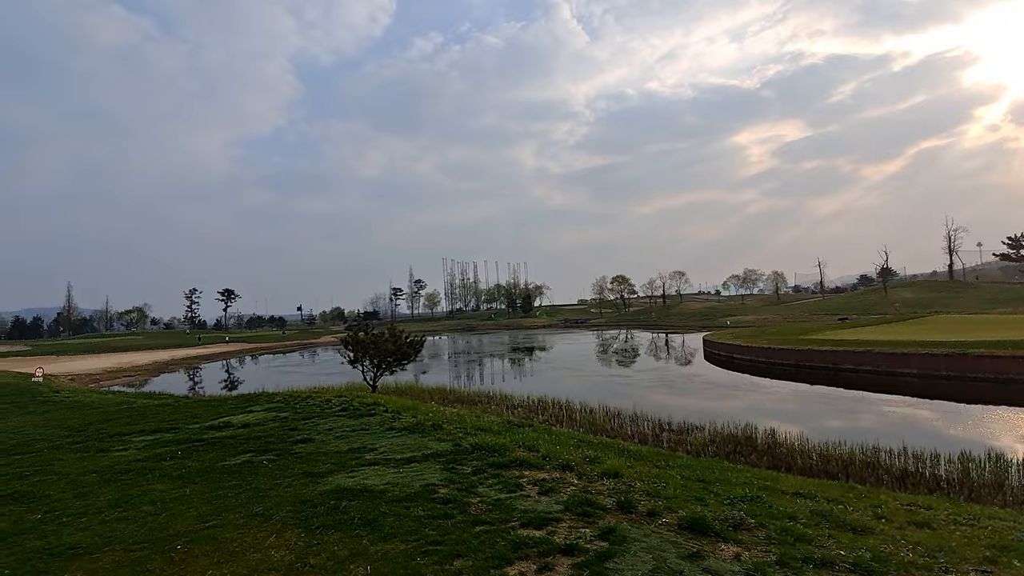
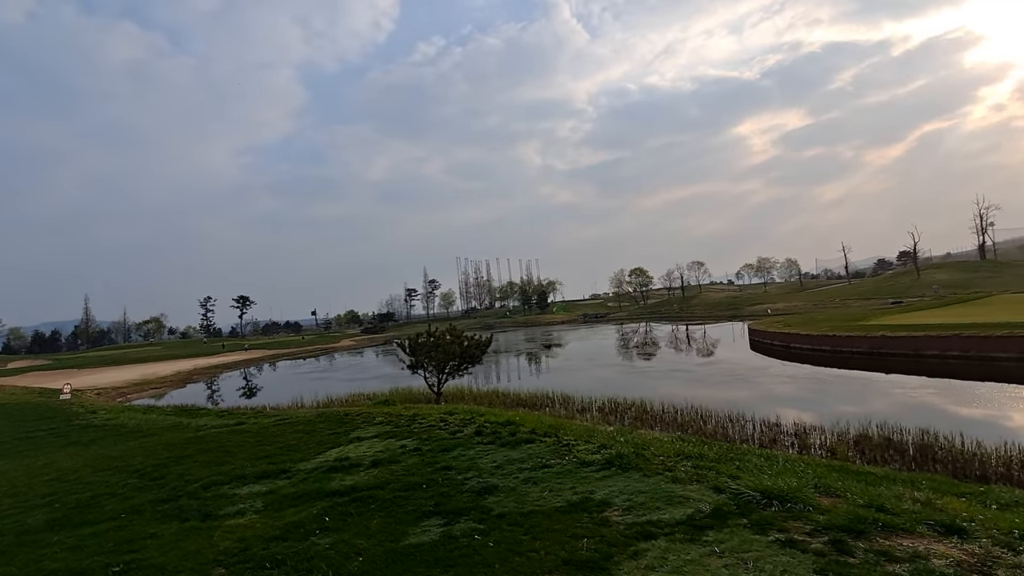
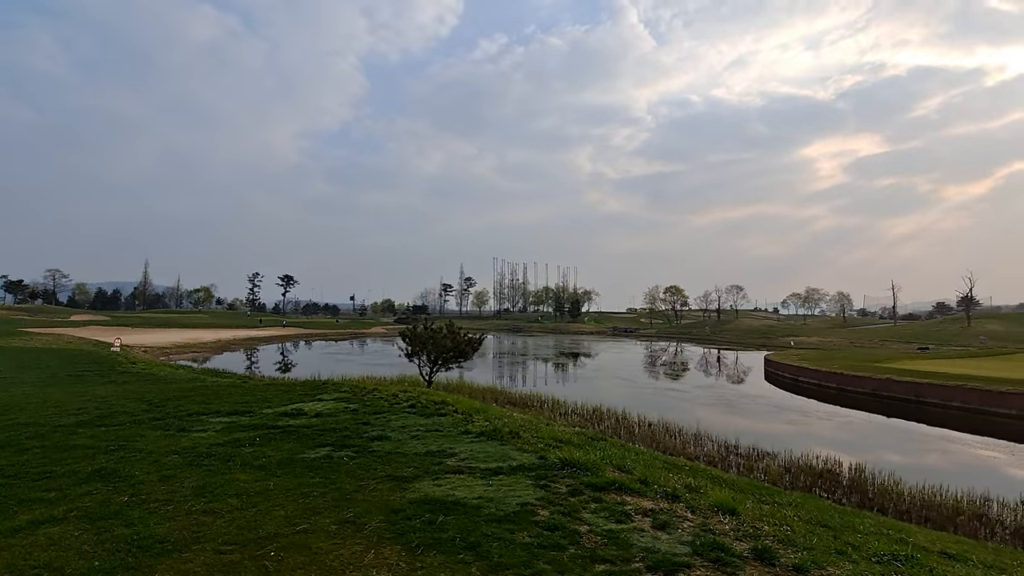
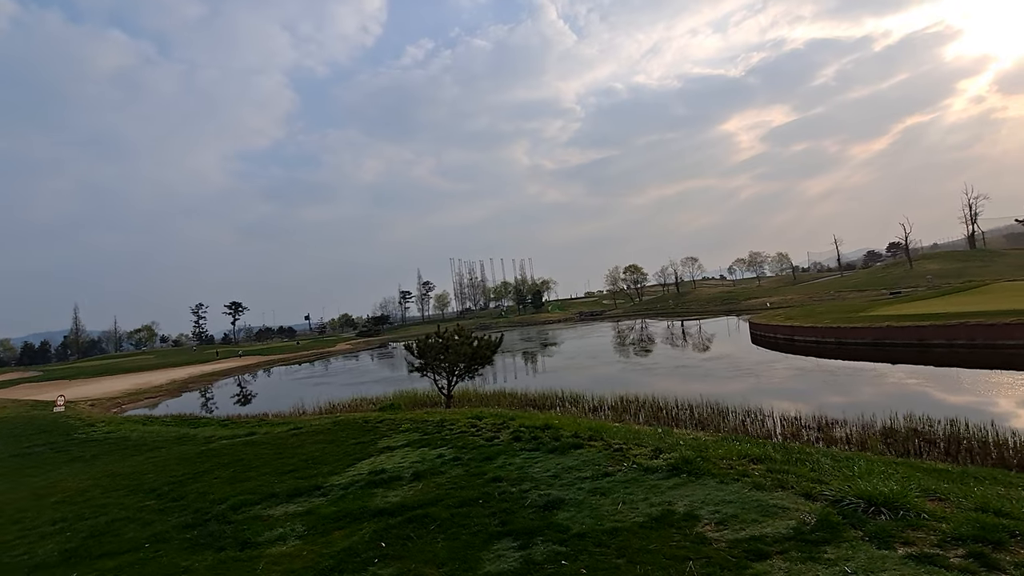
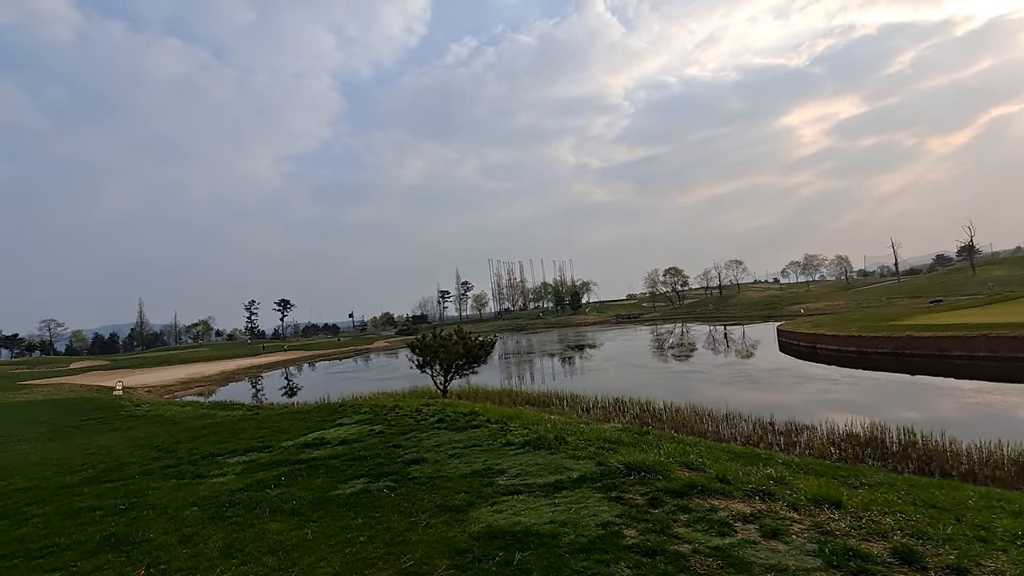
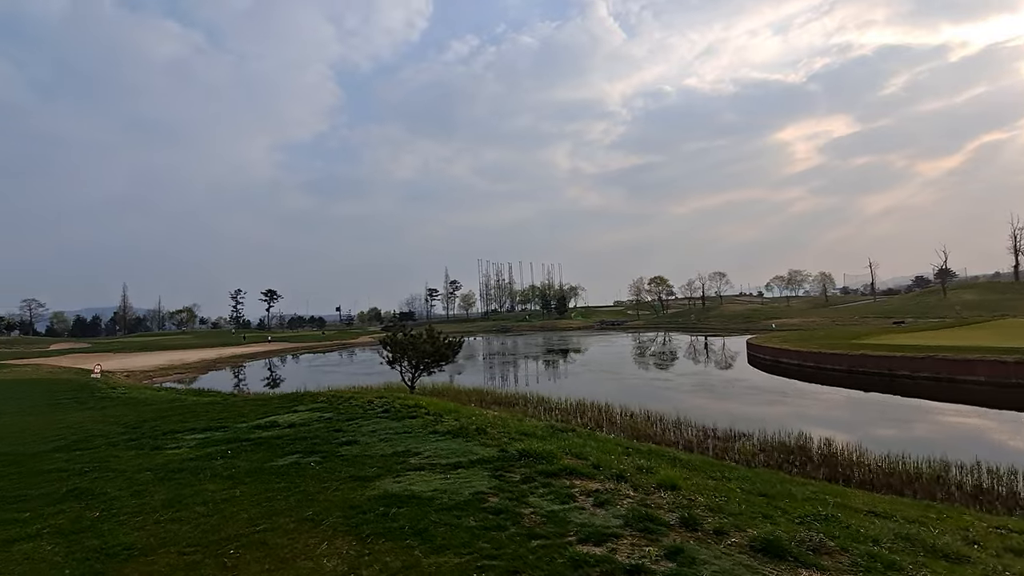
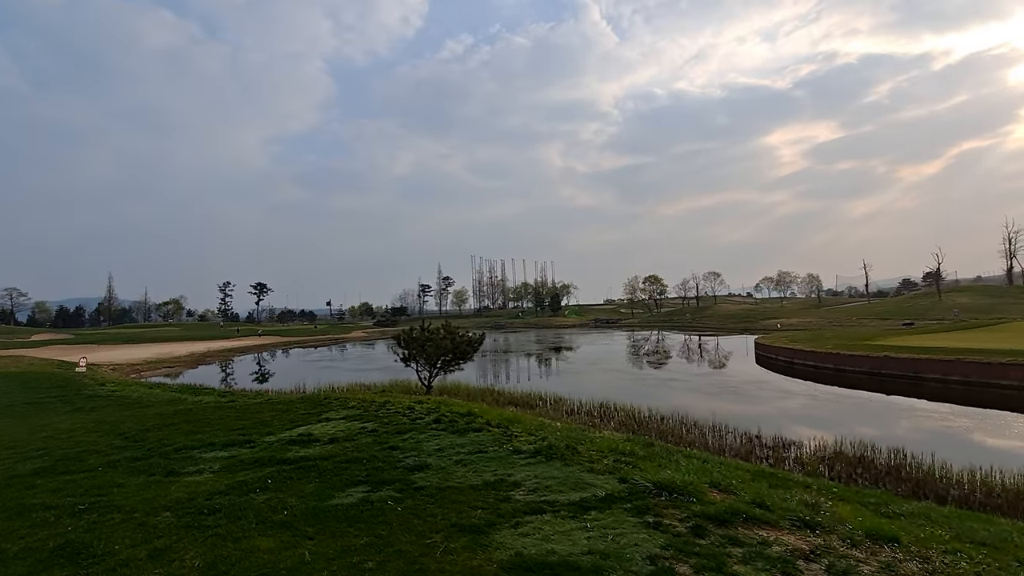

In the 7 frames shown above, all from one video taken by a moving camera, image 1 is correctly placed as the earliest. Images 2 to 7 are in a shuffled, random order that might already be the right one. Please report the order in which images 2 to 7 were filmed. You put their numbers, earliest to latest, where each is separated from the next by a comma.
6, 3, 5, 7, 2, 4
